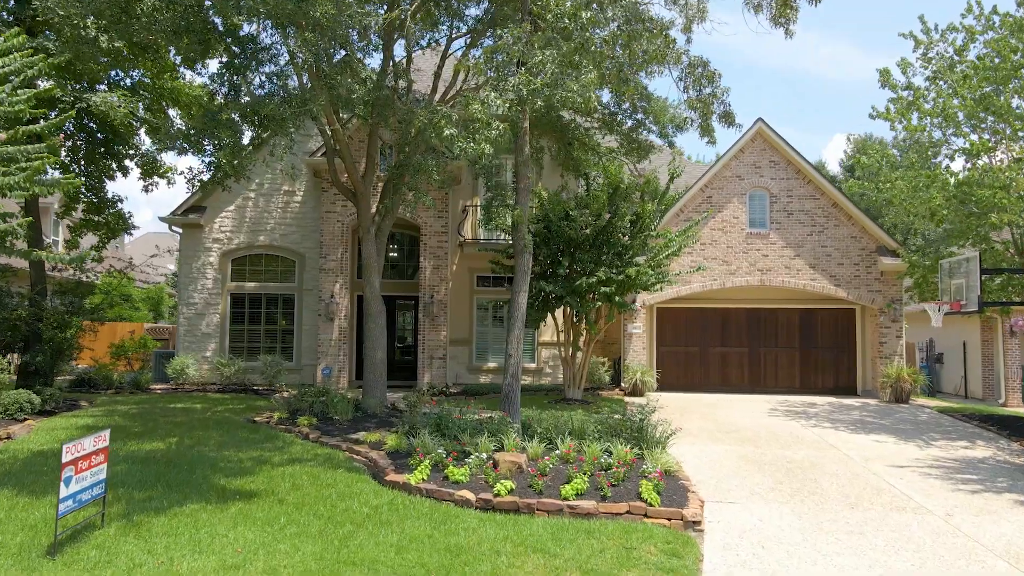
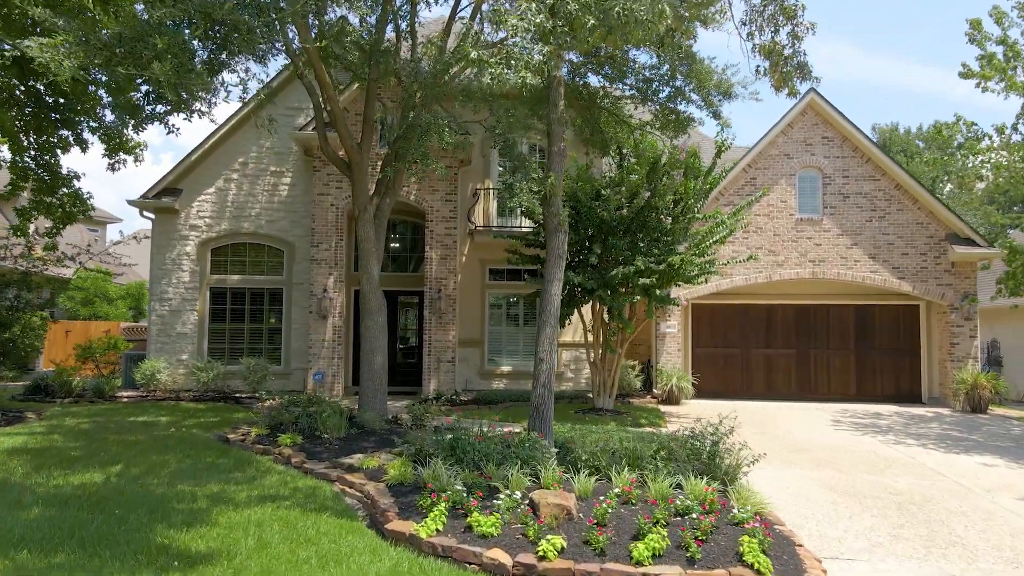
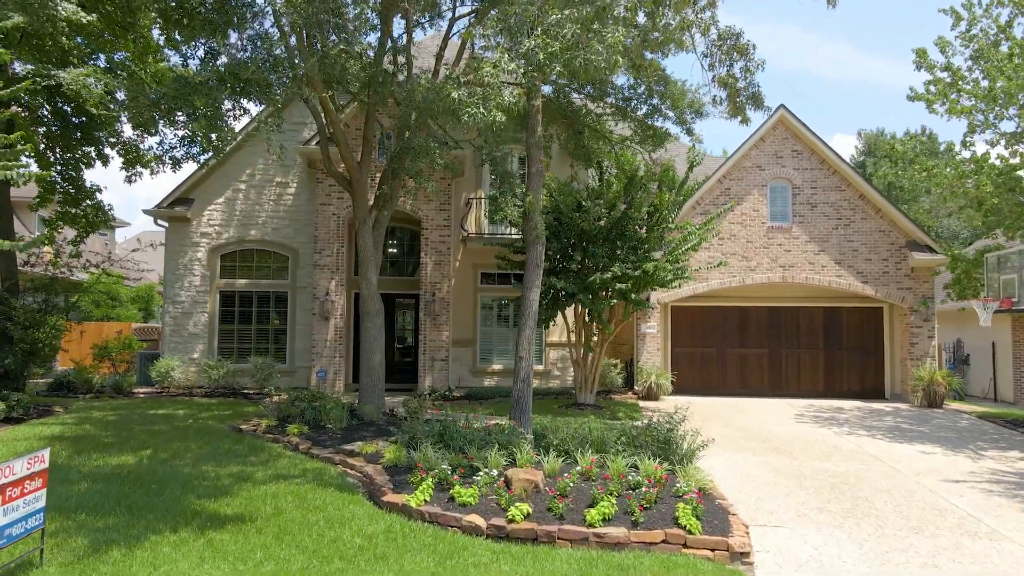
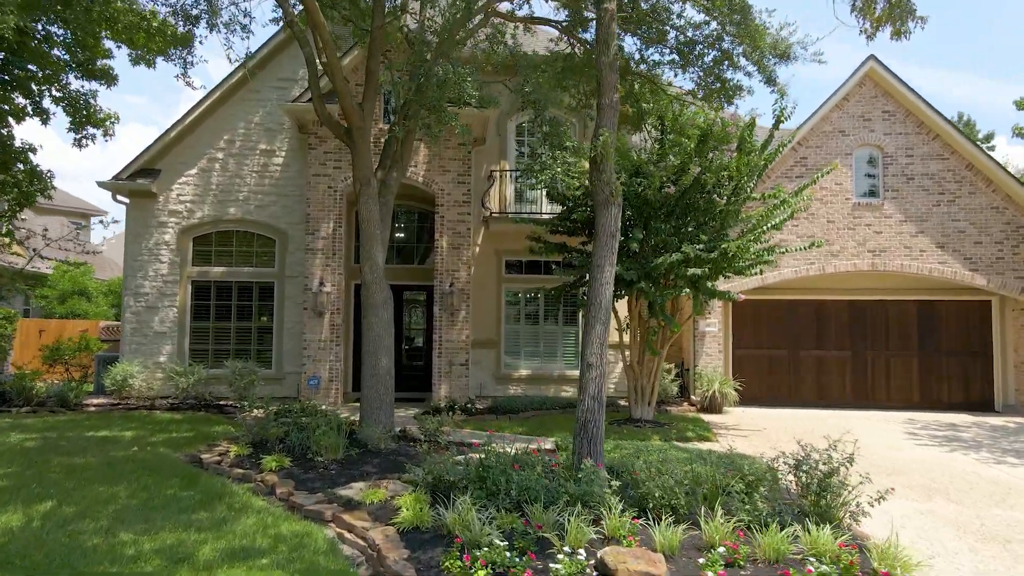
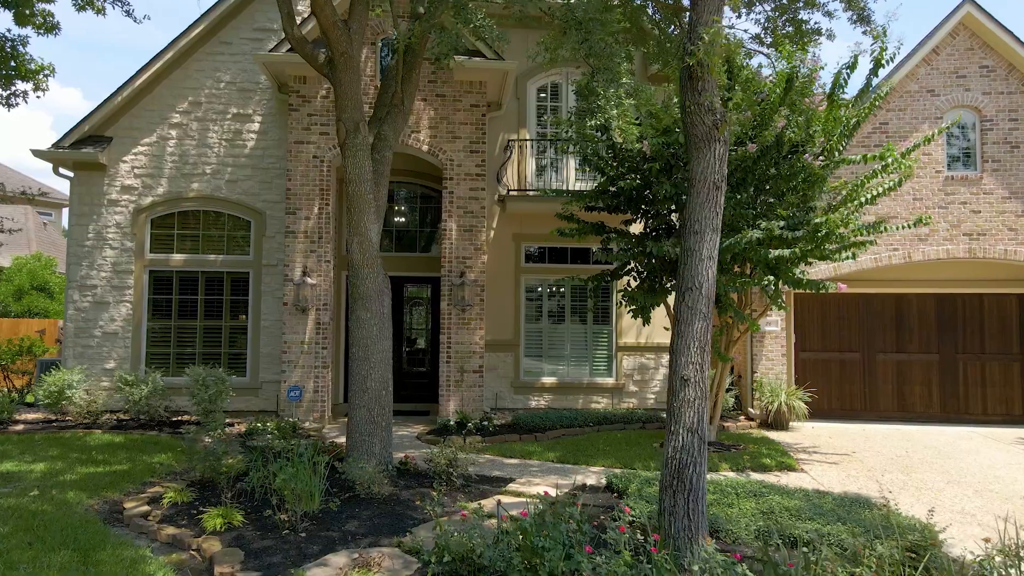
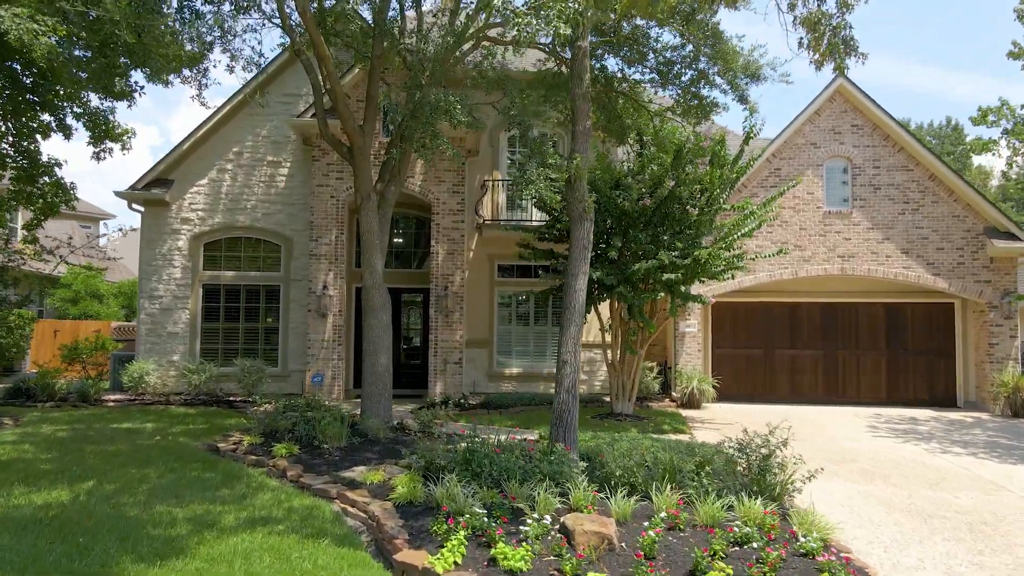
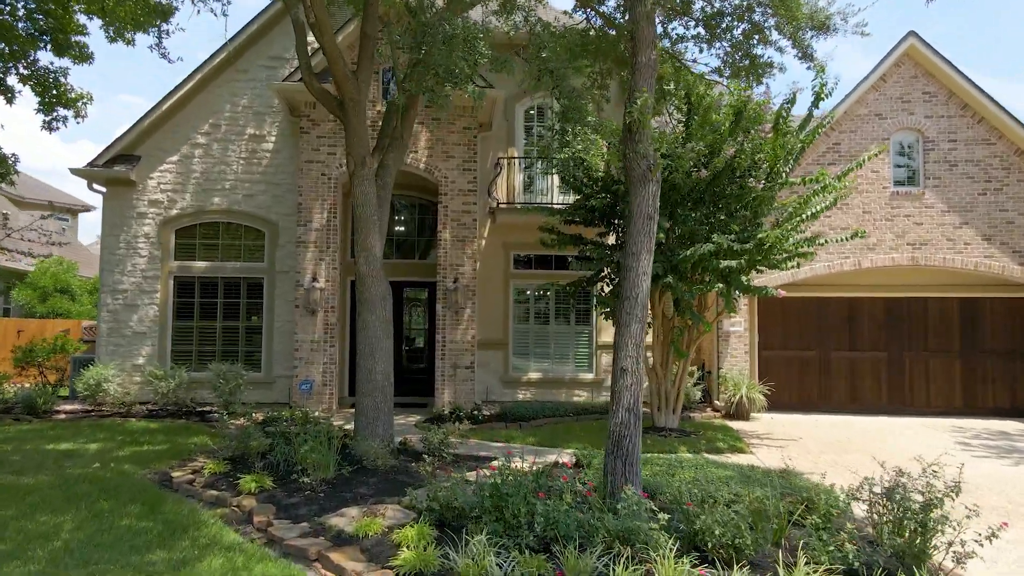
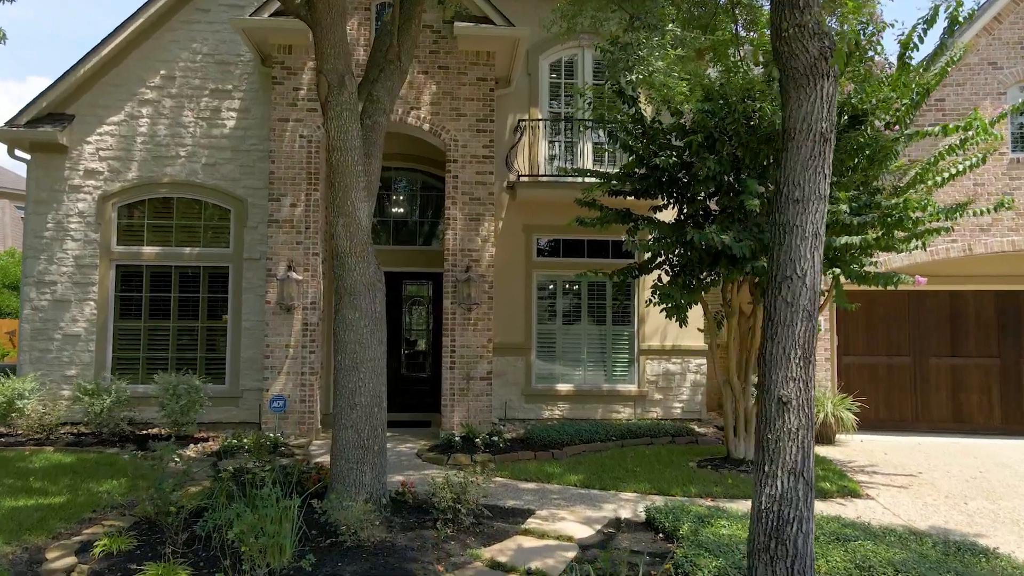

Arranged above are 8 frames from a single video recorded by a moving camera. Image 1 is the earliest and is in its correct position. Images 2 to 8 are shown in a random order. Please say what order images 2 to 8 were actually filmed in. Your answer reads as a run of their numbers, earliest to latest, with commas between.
3, 2, 6, 4, 7, 5, 8
